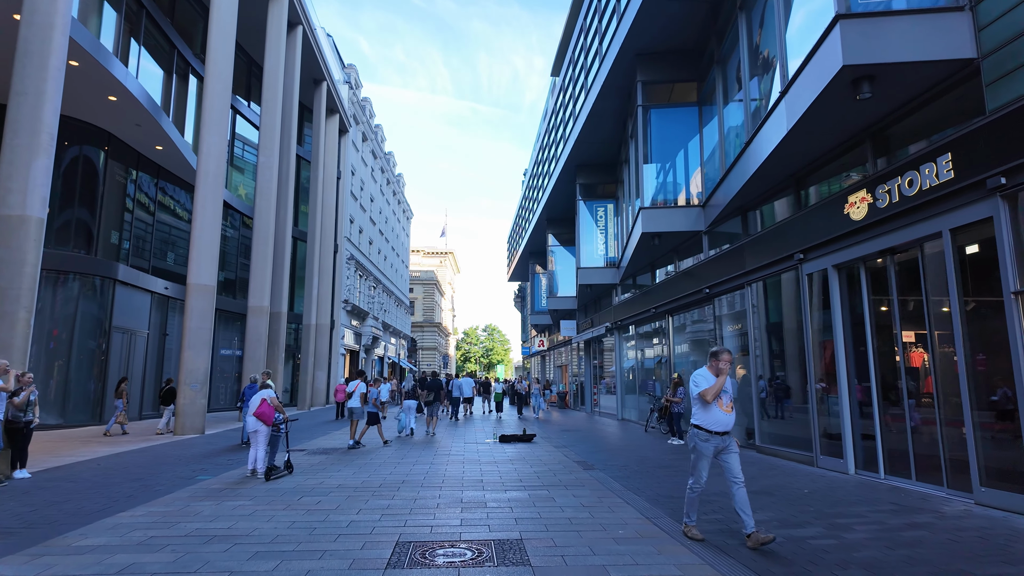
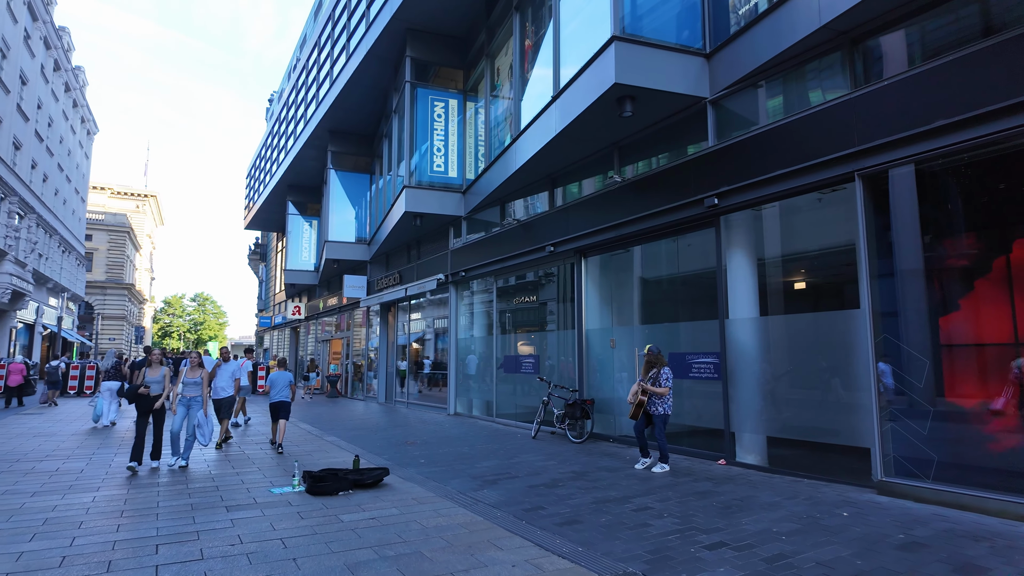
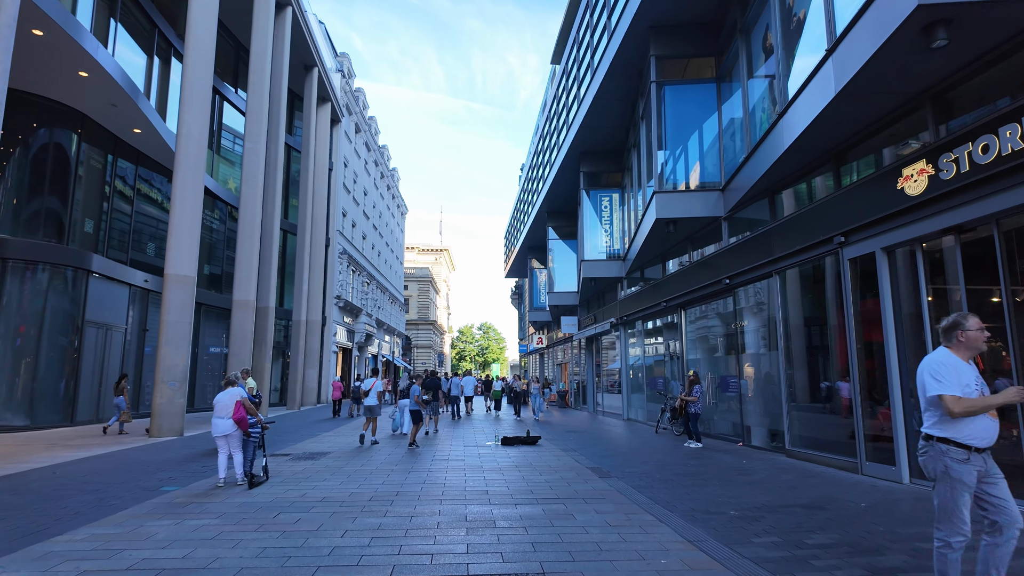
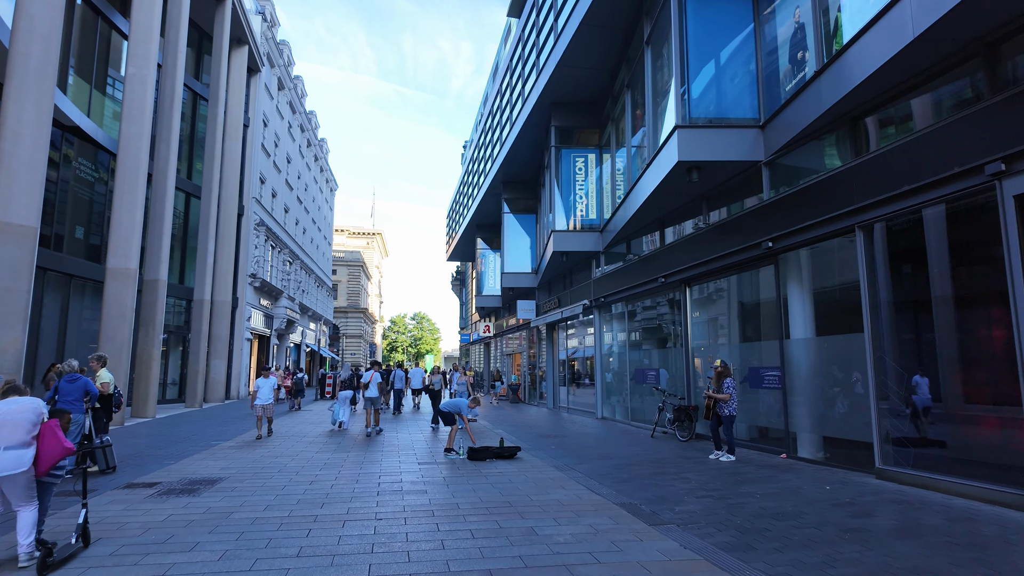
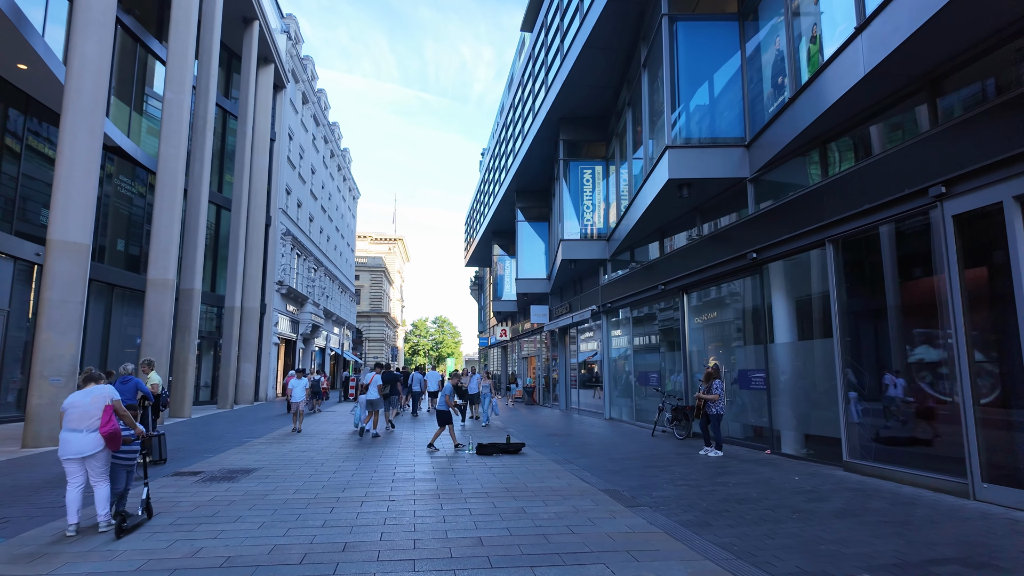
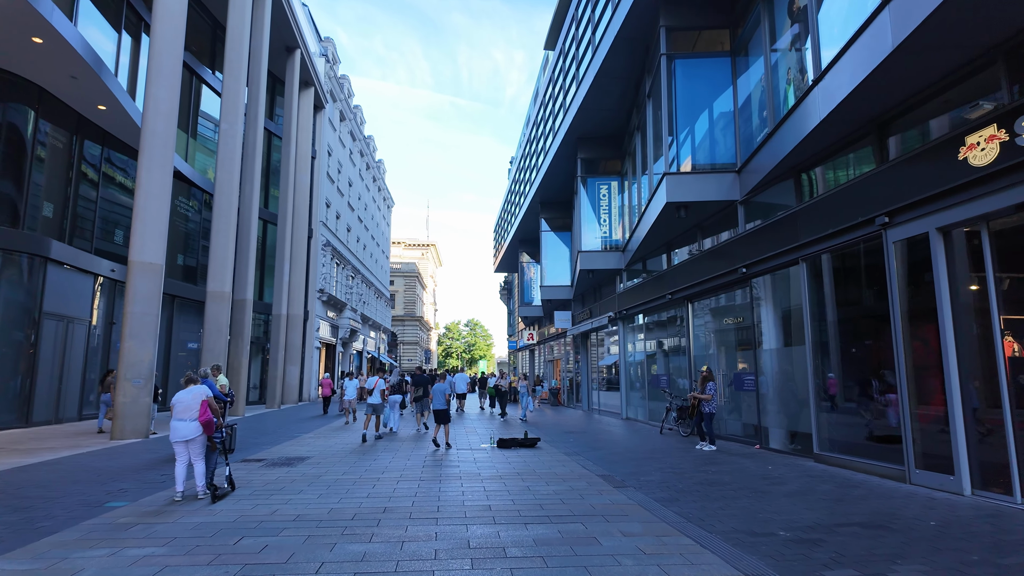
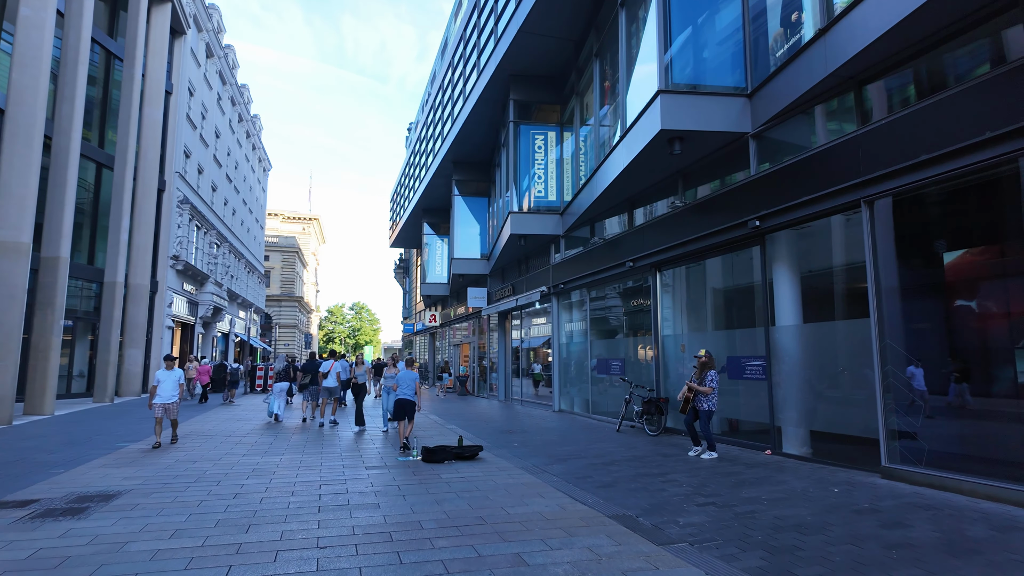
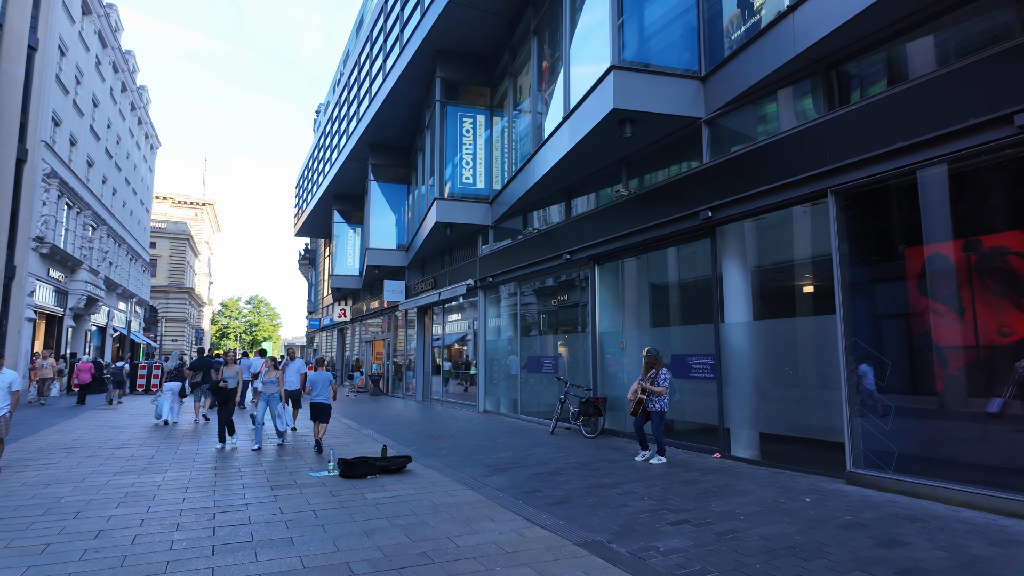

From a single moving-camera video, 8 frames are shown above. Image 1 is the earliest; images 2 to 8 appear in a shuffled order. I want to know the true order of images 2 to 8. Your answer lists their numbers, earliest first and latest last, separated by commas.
3, 6, 5, 4, 7, 8, 2
